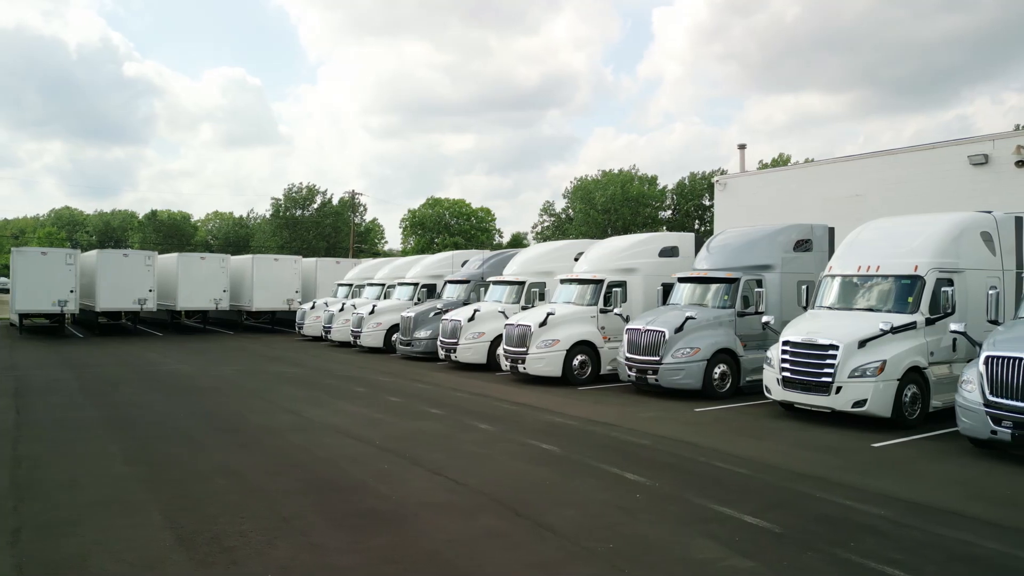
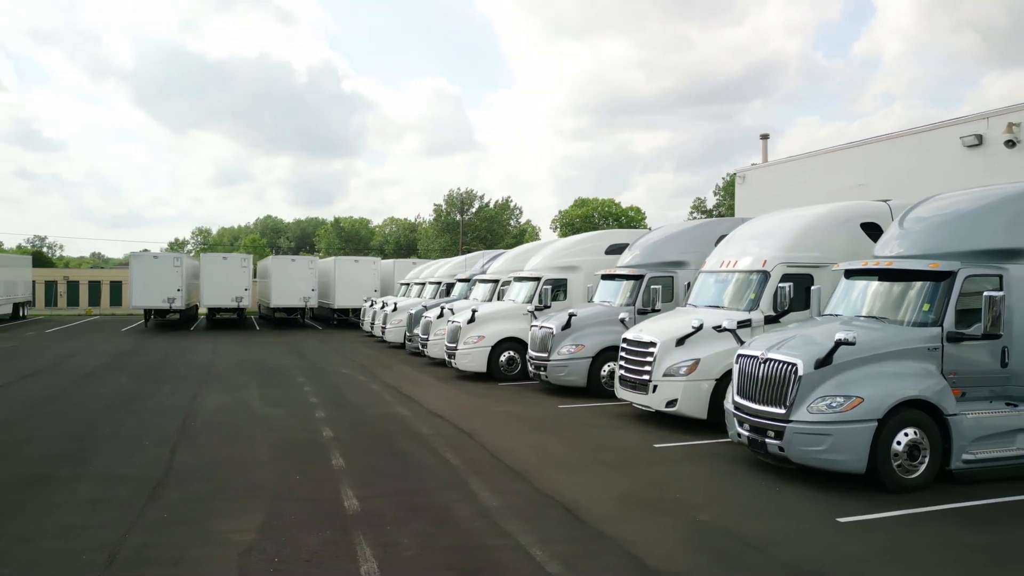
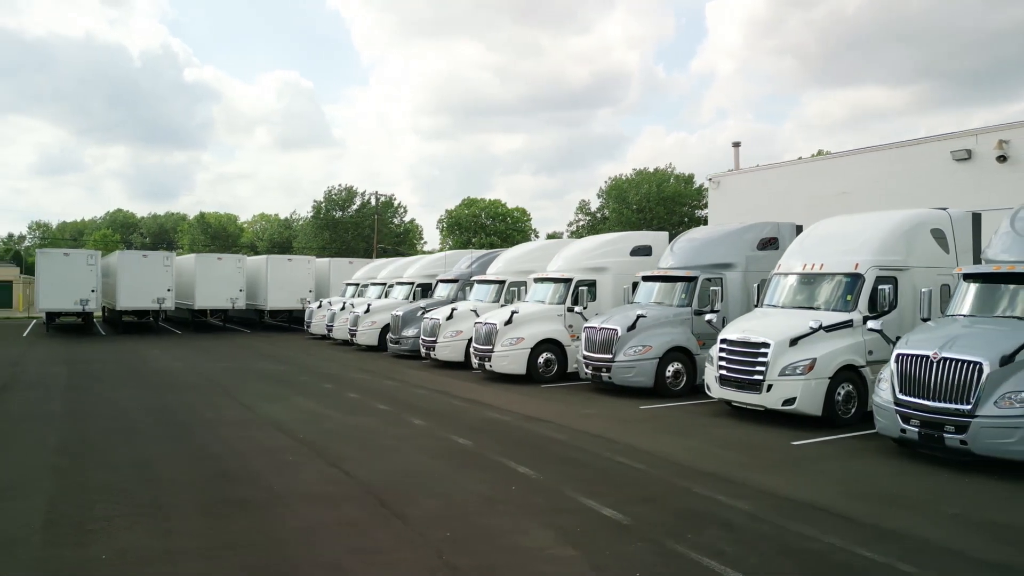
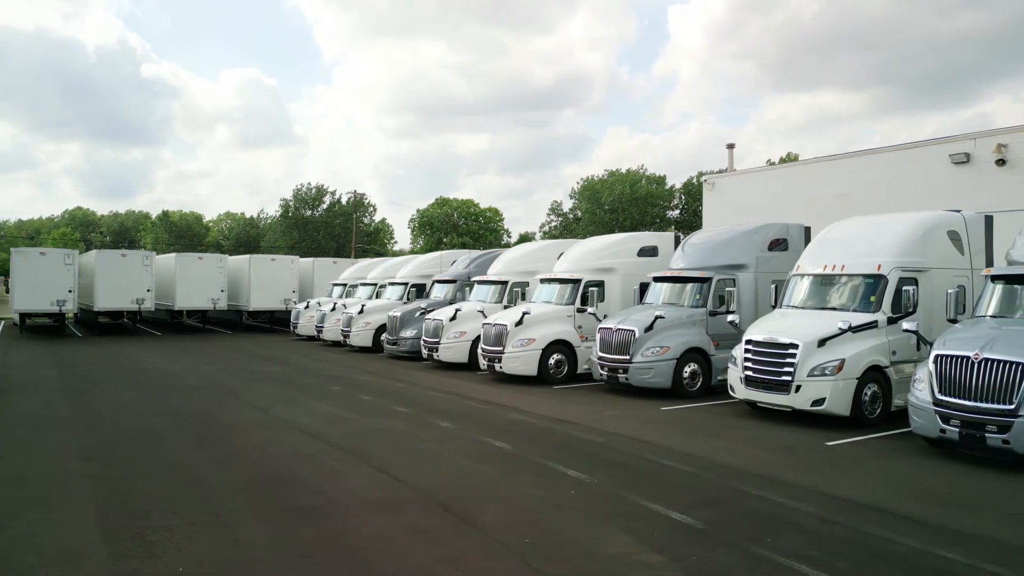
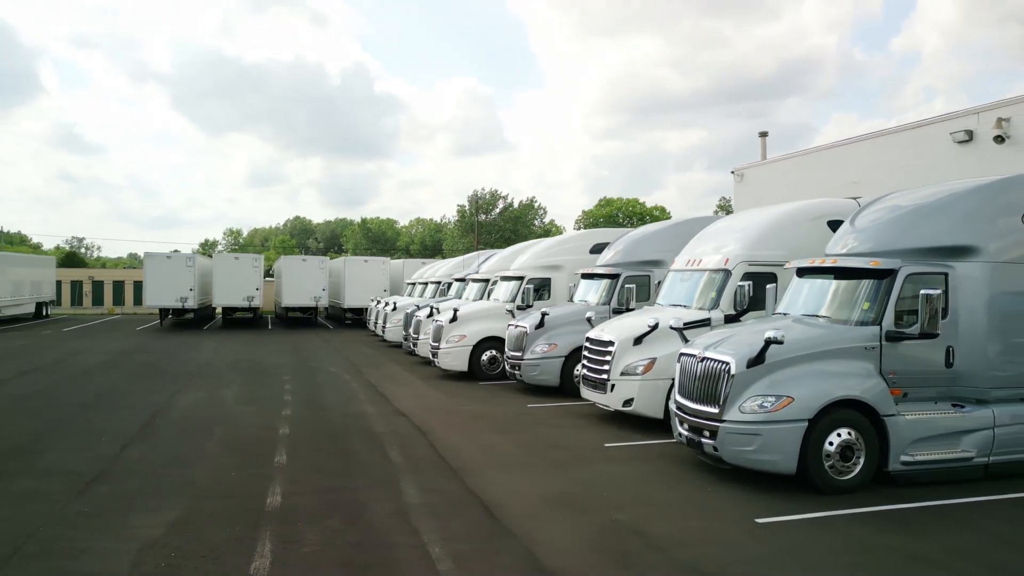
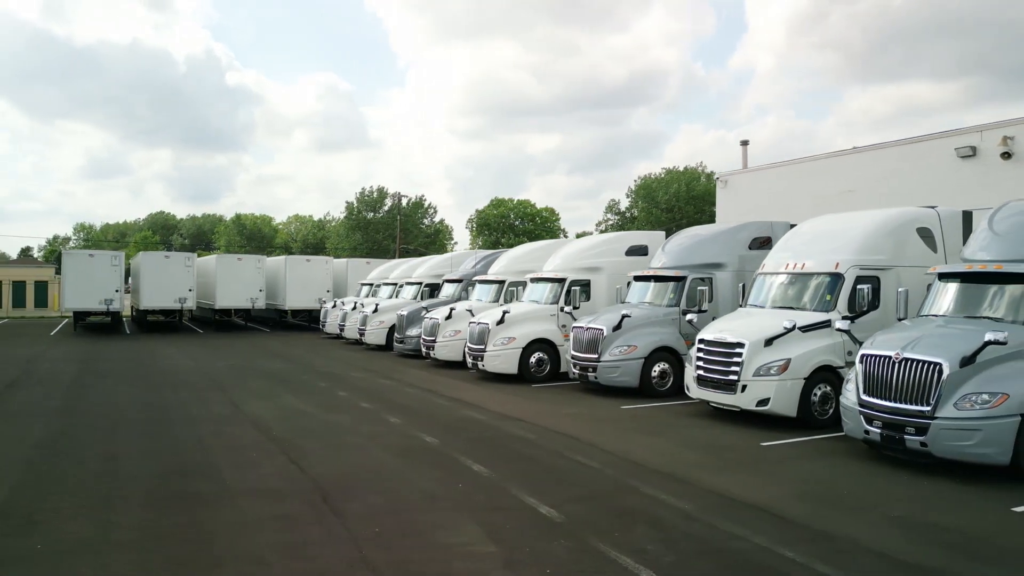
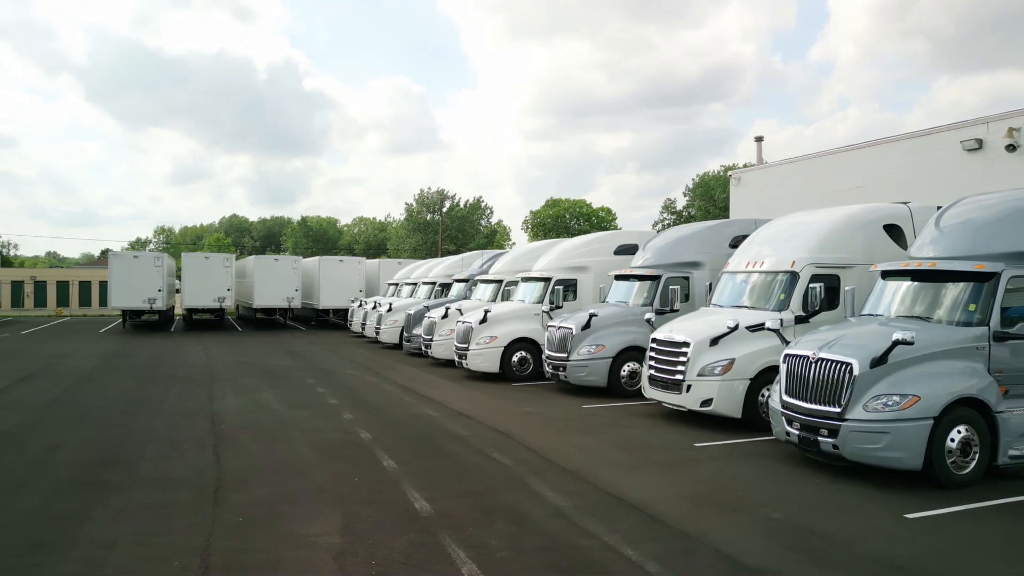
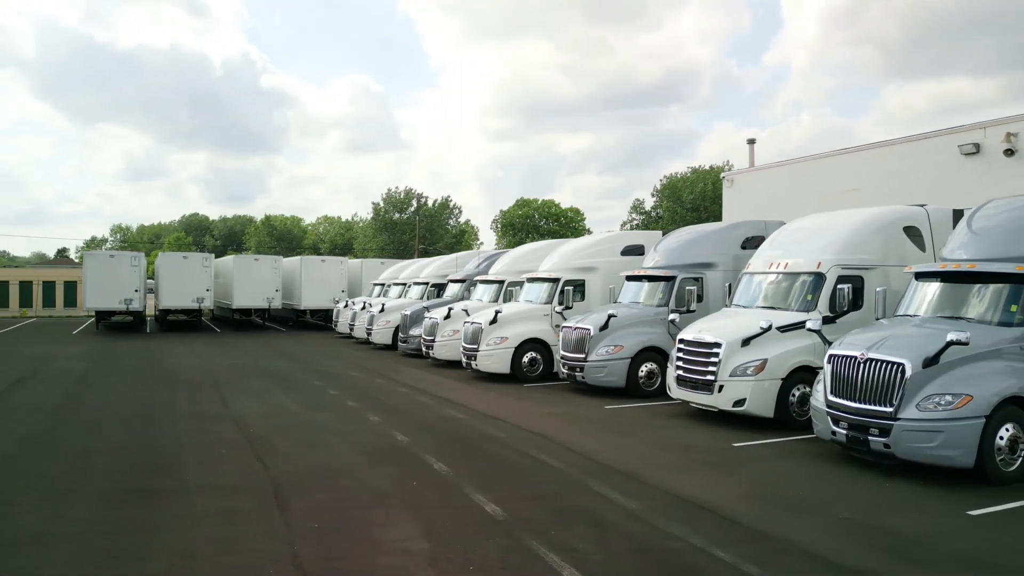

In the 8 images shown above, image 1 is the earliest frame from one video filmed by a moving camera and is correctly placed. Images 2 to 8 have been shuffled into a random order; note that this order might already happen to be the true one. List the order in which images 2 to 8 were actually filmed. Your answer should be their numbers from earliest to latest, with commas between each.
4, 3, 6, 8, 7, 2, 5
